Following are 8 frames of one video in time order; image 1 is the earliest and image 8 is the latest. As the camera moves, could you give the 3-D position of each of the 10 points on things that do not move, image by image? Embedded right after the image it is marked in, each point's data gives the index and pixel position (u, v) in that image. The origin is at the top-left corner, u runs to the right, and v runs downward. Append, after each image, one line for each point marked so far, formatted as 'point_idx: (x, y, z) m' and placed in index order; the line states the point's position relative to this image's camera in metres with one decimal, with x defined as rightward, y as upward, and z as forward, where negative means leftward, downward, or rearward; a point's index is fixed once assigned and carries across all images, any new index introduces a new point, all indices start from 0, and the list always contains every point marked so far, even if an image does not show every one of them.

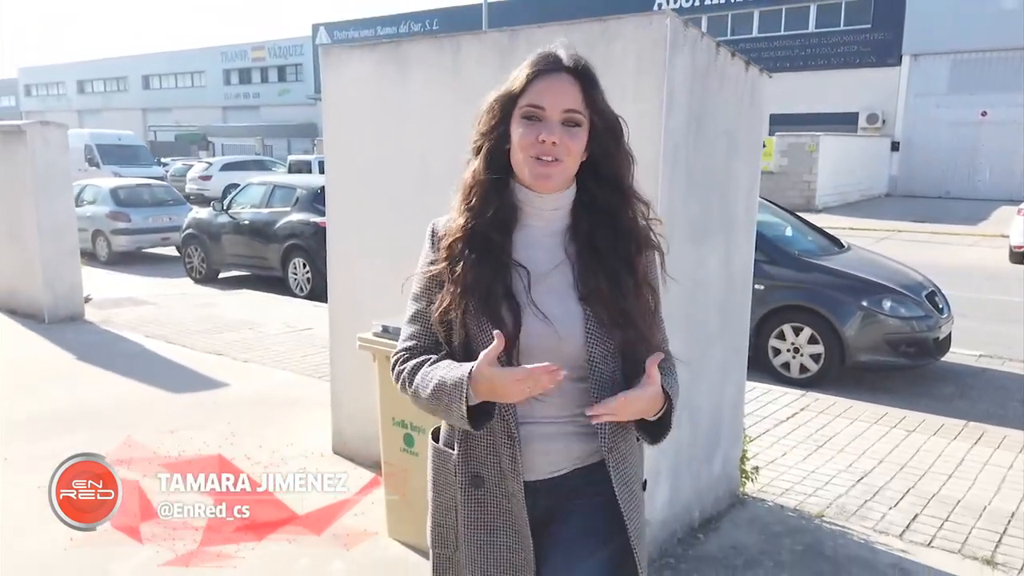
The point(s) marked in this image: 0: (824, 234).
0: (+2.9, +0.5, +7.4) m
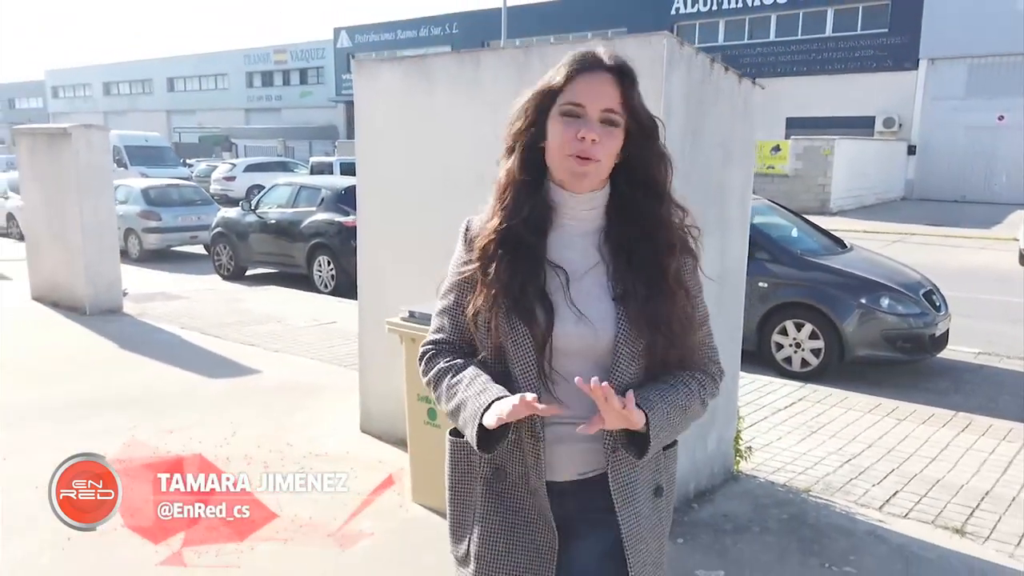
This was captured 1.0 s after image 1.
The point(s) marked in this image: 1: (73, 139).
0: (+3.0, +0.5, +7.7) m
1: (-4.2, +1.4, +7.7) m
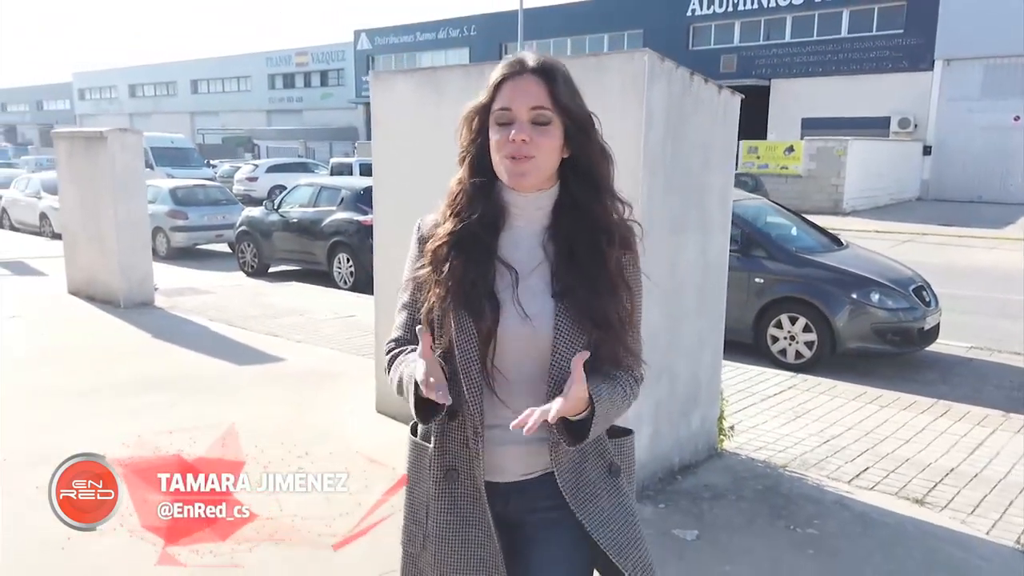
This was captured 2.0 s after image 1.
0: (+3.1, +0.6, +8.1) m
1: (-4.1, +1.5, +8.2) m
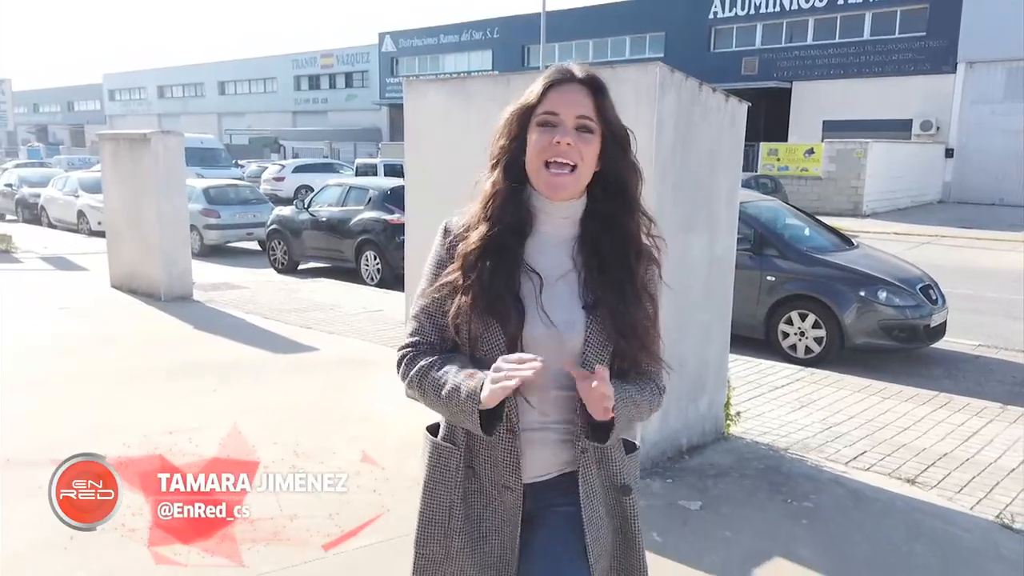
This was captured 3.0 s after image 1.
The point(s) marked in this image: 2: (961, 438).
0: (+3.4, +0.6, +8.3) m
1: (-3.9, +1.6, +8.6) m
2: (+2.7, -0.9, +4.9) m
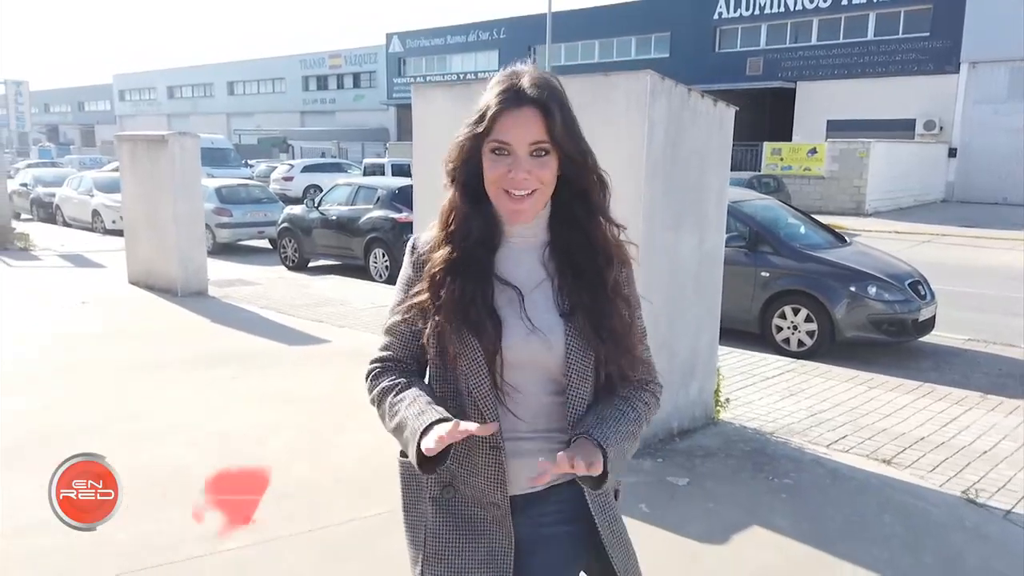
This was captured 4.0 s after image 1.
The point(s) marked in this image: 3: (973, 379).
0: (+3.4, +0.6, +8.6) m
1: (-3.8, +1.6, +9.0) m
2: (+2.8, -0.9, +5.2) m
3: (+3.9, -0.8, +6.8) m
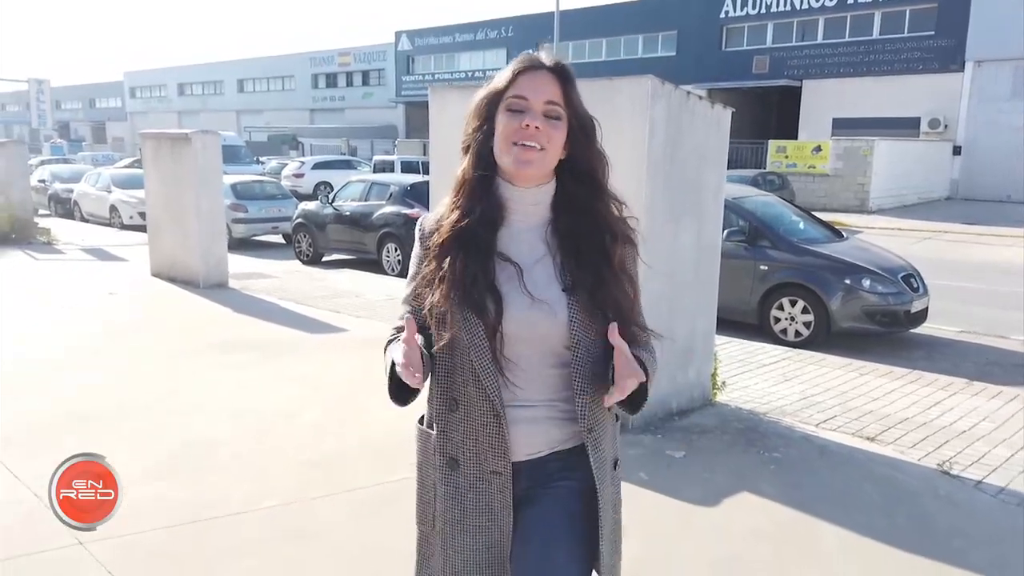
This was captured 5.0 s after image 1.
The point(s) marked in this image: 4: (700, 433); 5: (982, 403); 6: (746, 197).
0: (+3.5, +0.7, +8.9) m
1: (-3.7, +1.7, +9.3) m
2: (+2.8, -0.8, +5.5) m
3: (+4.0, -0.7, +7.2) m
4: (+1.1, -0.9, +4.7) m
5: (+3.3, -0.8, +5.6) m
6: (+2.5, +1.0, +8.5) m
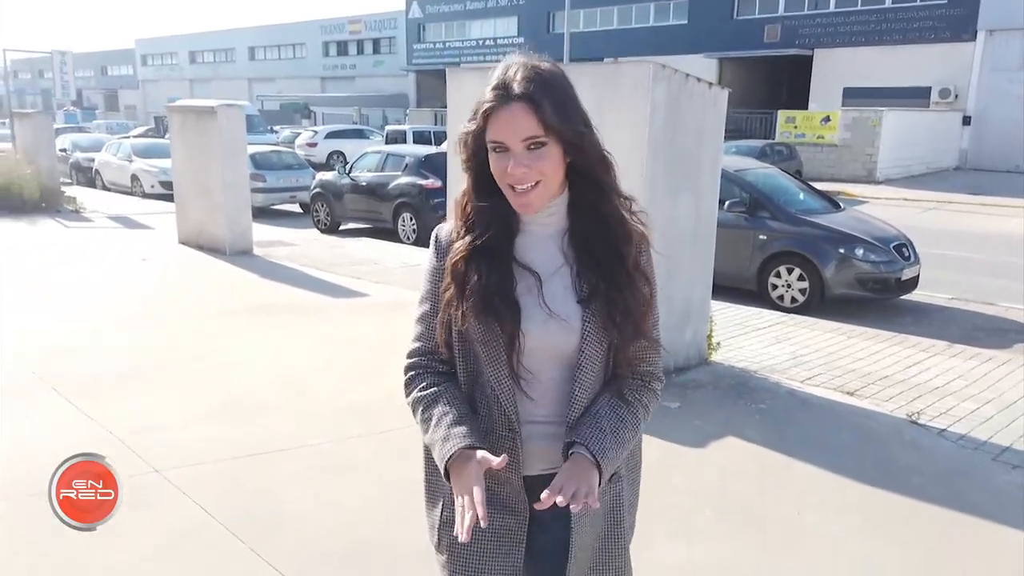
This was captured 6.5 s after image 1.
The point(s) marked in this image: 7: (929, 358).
0: (+3.6, +1.0, +9.3) m
1: (-3.6, +2.1, +9.8) m
2: (+2.9, -0.6, +6.0) m
3: (+4.1, -0.4, +7.6) m
4: (+1.2, -0.6, +5.2) m
5: (+3.4, -0.6, +6.1) m
6: (+2.6, +1.3, +8.8) m
7: (+3.2, -0.5, +6.2) m
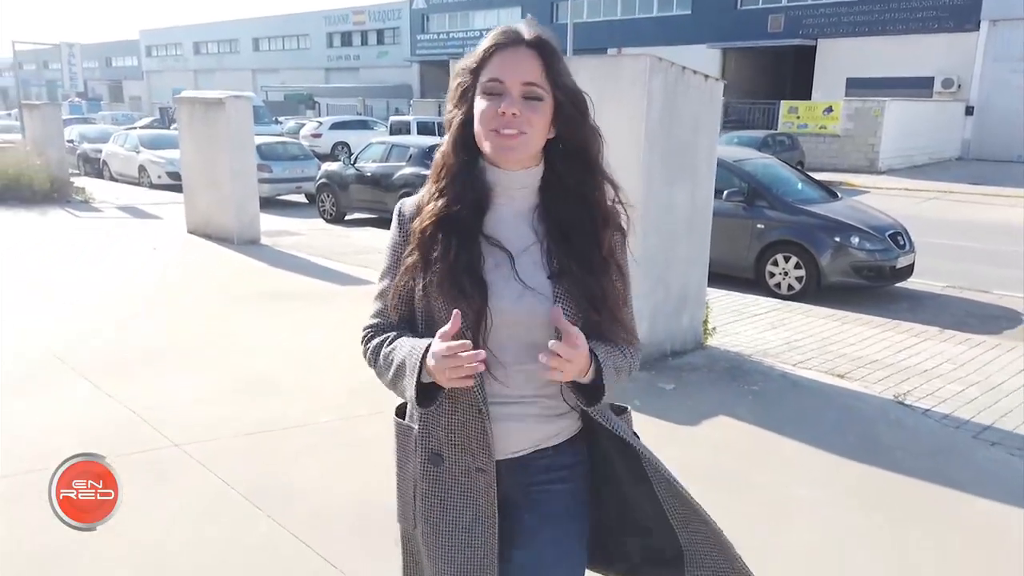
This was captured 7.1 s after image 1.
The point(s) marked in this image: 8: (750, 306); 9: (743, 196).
0: (+3.7, +1.2, +9.4) m
1: (-3.5, +2.2, +9.9) m
2: (+2.9, -0.5, +6.1) m
3: (+4.1, -0.3, +7.8) m
4: (+1.2, -0.6, +5.4) m
5: (+3.4, -0.5, +6.3) m
6: (+2.6, +1.4, +9.0) m
7: (+3.2, -0.4, +6.3) m
8: (+2.2, -0.2, +7.6) m
9: (+2.5, +1.0, +8.7) m
